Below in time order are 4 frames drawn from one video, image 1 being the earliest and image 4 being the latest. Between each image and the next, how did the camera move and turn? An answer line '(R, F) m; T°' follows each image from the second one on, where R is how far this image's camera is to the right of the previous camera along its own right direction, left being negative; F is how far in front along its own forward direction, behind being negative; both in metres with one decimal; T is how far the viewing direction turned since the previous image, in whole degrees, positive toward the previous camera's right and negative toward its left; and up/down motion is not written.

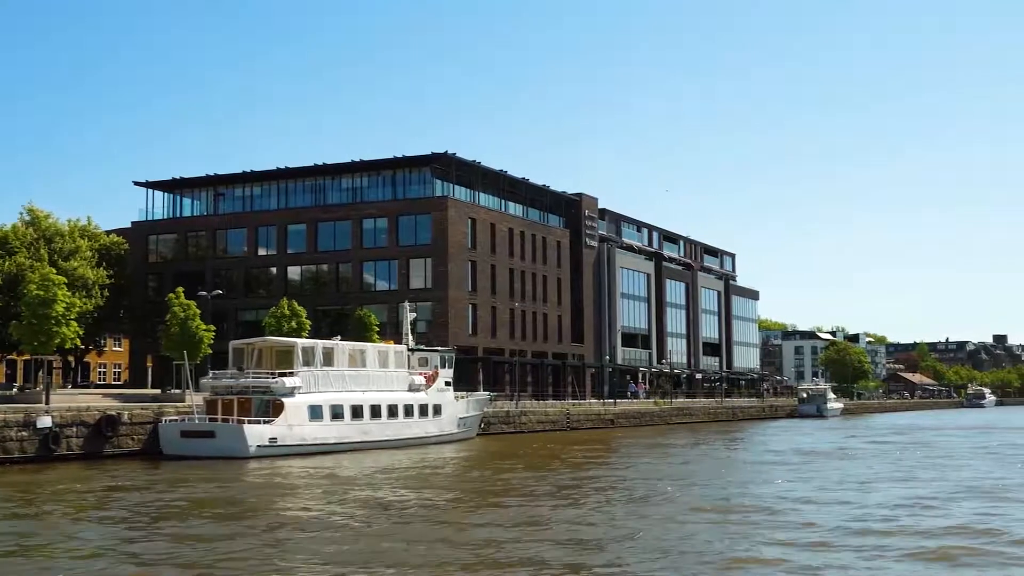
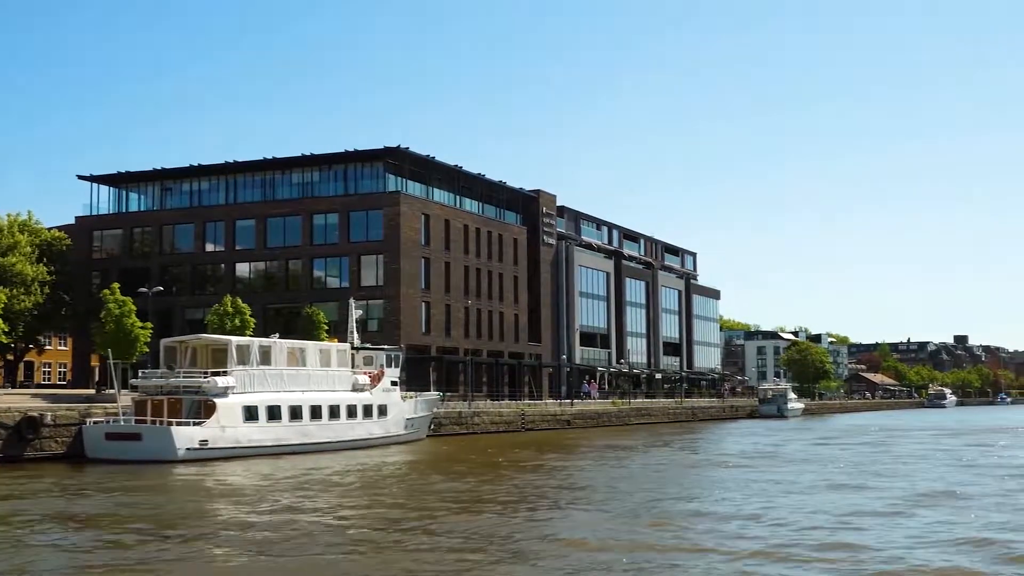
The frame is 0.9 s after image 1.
(+0.8, +1.8) m; +2°
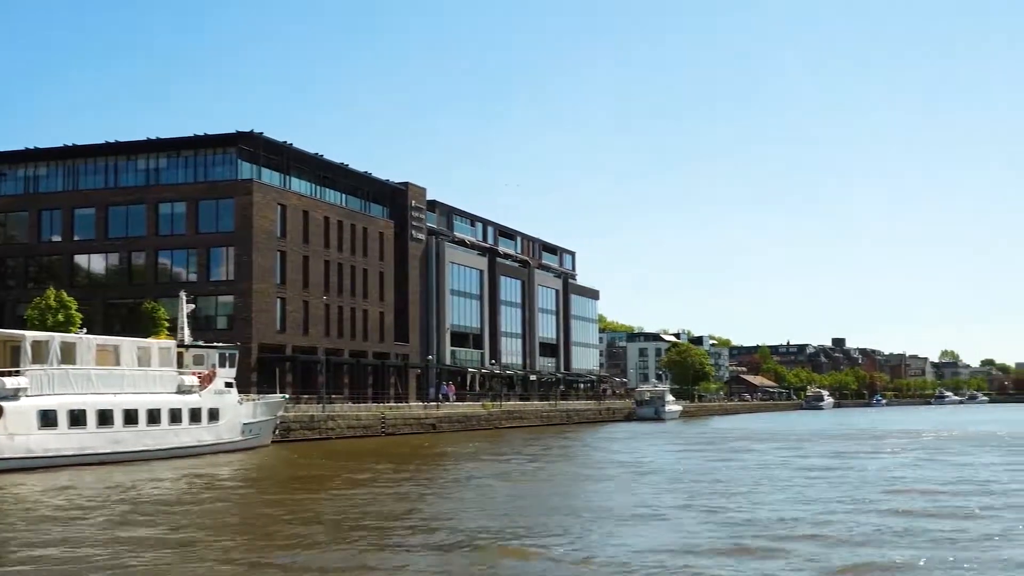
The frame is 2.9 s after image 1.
(+1.7, +4.2) m; +5°
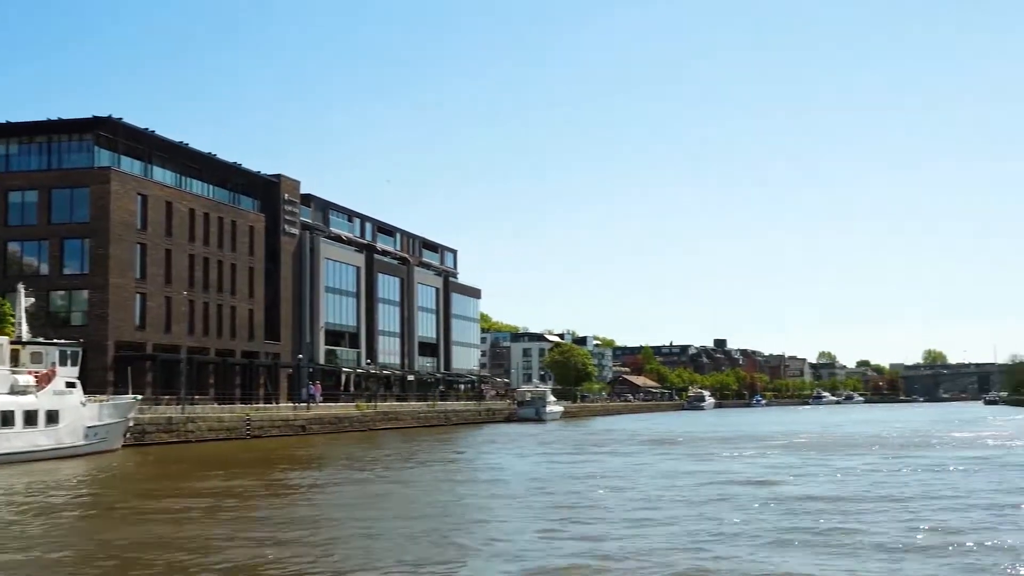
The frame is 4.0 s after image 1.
(+0.8, +2.3) m; +5°
